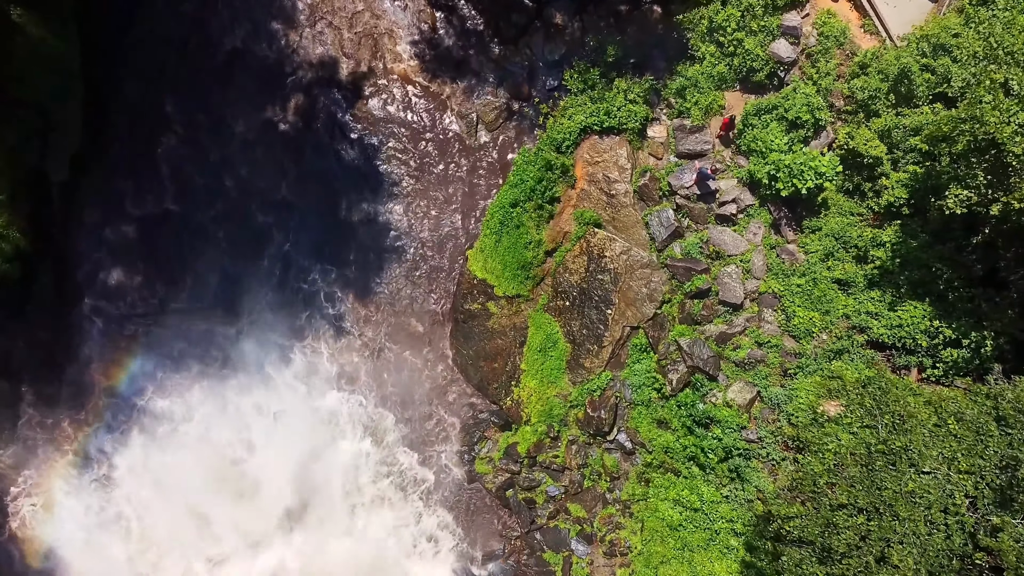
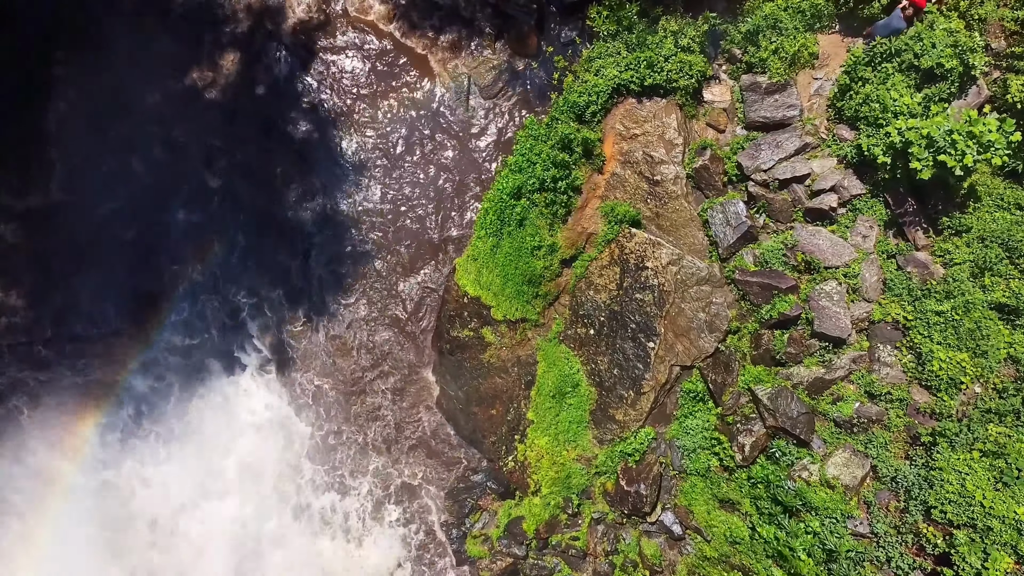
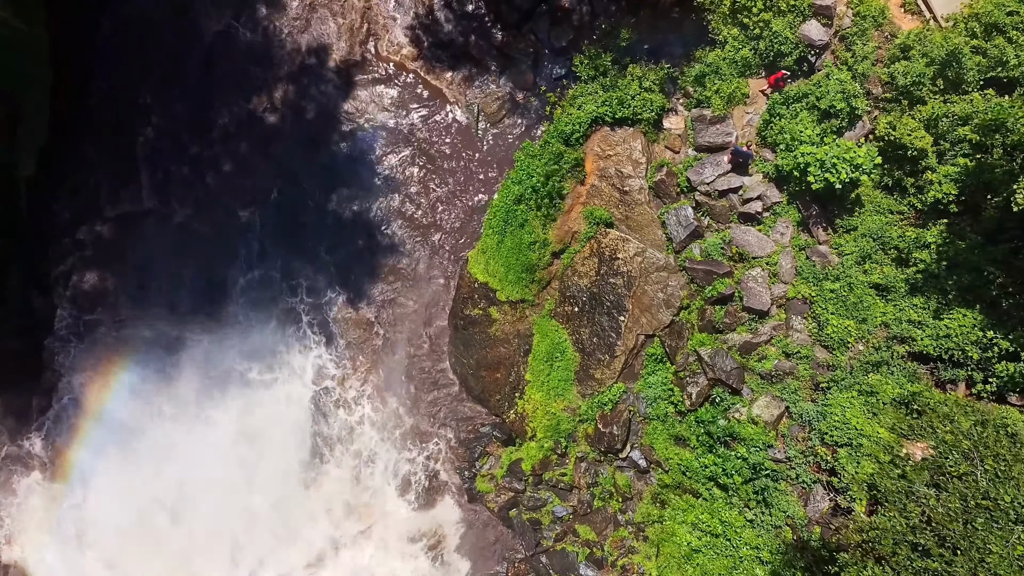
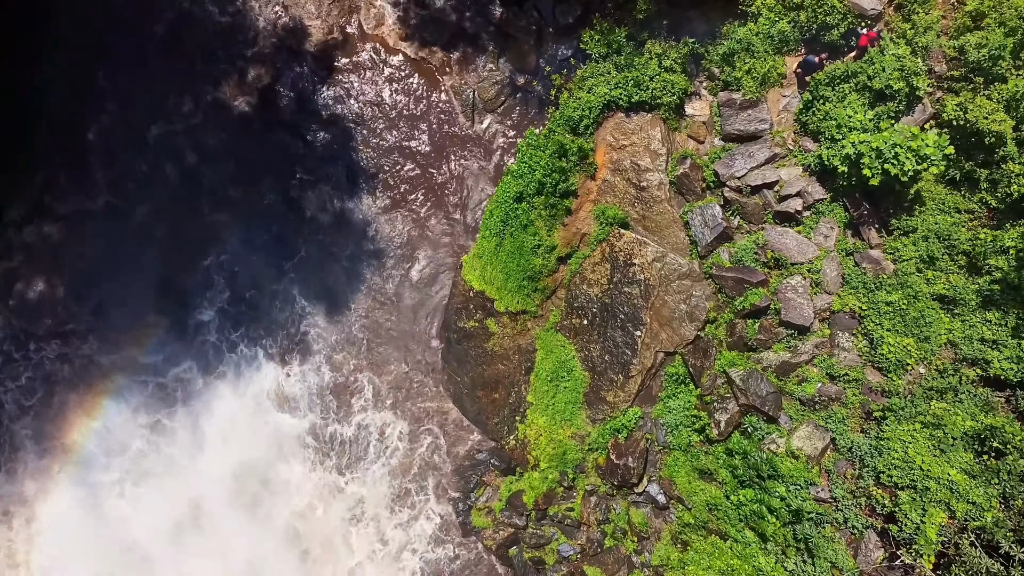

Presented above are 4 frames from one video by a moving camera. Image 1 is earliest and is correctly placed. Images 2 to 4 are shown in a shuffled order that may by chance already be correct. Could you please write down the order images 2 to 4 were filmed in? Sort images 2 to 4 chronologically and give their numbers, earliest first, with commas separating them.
3, 4, 2
